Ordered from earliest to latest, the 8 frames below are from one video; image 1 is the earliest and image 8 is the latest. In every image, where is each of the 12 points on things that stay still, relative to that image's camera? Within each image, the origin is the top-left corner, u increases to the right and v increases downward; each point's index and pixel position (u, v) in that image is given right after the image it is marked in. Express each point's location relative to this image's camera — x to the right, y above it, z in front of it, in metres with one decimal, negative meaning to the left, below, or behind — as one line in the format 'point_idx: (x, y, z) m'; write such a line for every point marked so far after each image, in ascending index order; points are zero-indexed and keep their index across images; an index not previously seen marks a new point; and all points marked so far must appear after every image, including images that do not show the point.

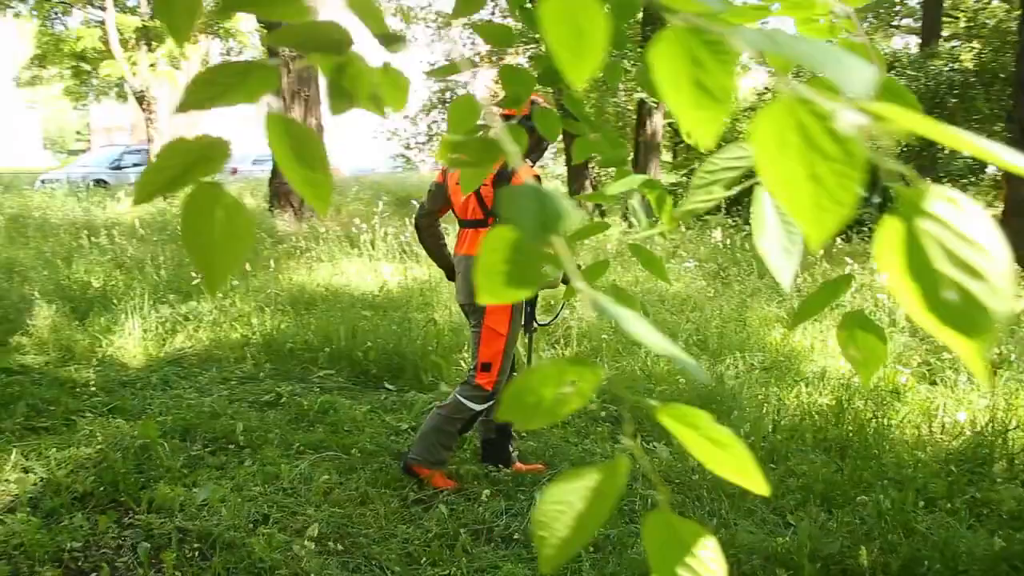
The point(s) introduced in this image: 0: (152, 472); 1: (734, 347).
0: (-1.6, -0.8, +4.0) m
1: (+1.5, -0.4, +6.2) m
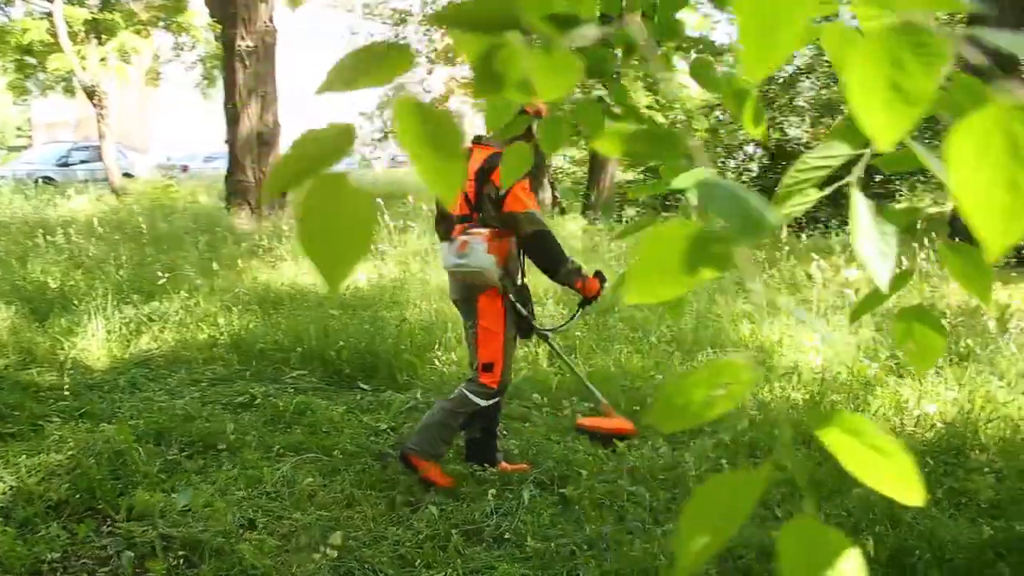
0: (-1.6, -0.8, +3.9) m
1: (+1.3, -0.4, +6.2) m
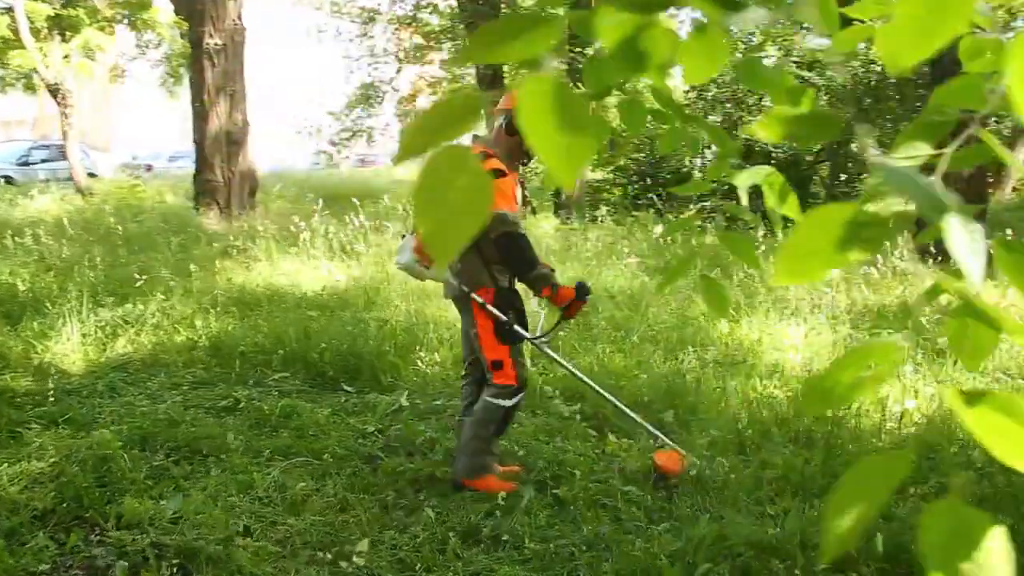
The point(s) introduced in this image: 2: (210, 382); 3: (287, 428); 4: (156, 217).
0: (-1.7, -0.8, +3.8) m
1: (+1.2, -0.4, +6.3) m
2: (-1.7, -0.5, +5.1) m
3: (-1.1, -0.7, +4.6) m
4: (-3.5, +0.7, +8.9) m
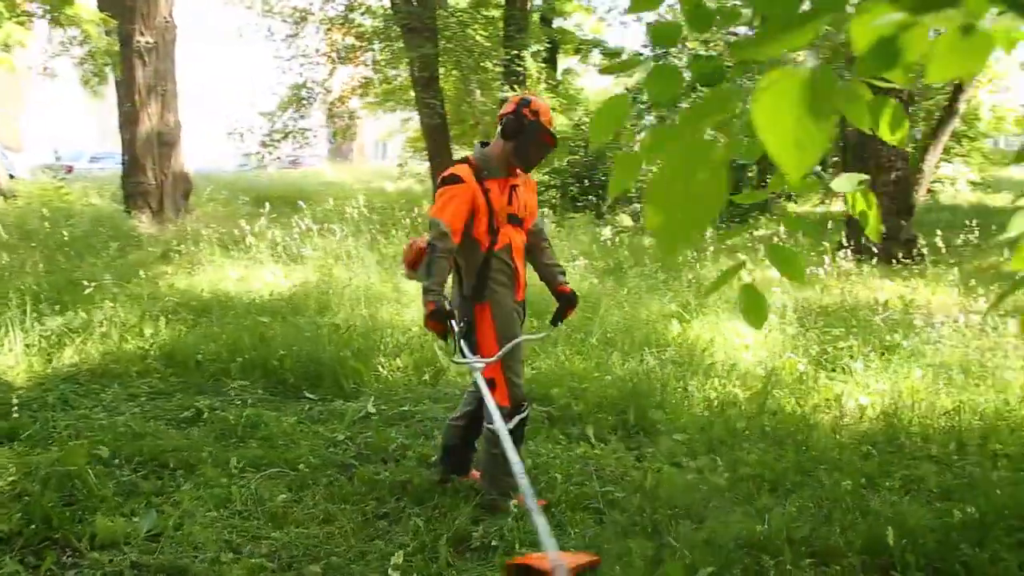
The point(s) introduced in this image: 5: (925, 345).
0: (-1.7, -0.9, +3.6) m
1: (+0.9, -0.4, +6.4) m
2: (-1.9, -0.6, +4.9) m
3: (-1.3, -0.7, +4.5) m
4: (-4.0, +0.6, +8.6) m
5: (+2.7, -0.4, +6.0) m
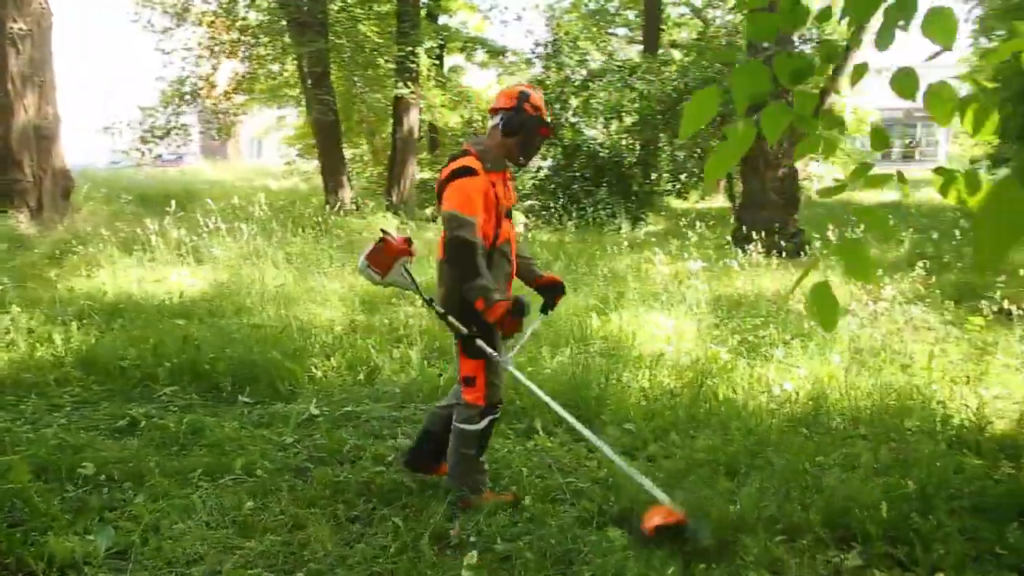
0: (-1.8, -0.9, +3.4) m
1: (+0.4, -0.4, +6.4) m
2: (-2.1, -0.6, +4.6) m
3: (-1.5, -0.7, +4.3) m
4: (-4.8, +0.6, +7.9) m
5: (+2.3, -0.3, +6.4) m
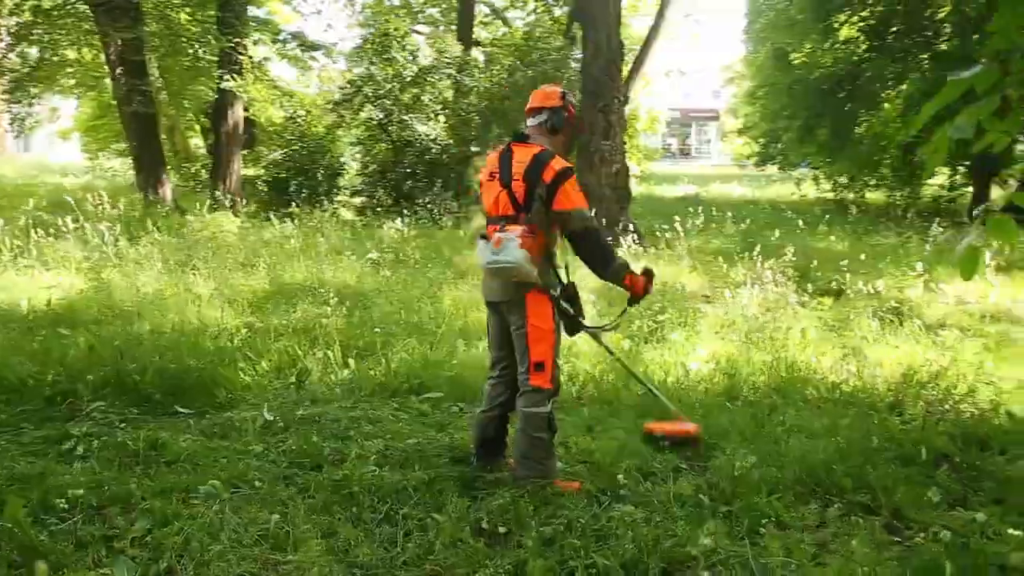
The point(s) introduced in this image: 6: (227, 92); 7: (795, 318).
0: (-1.6, -0.9, +3.0) m
1: (-0.2, -0.3, +6.5) m
2: (-2.2, -0.6, +4.1) m
3: (-1.5, -0.8, +3.9) m
4: (-5.7, +0.4, +6.6) m
5: (+1.6, -0.2, +6.9) m
6: (-3.8, +2.6, +11.9) m
7: (+2.2, -0.2, +7.1) m
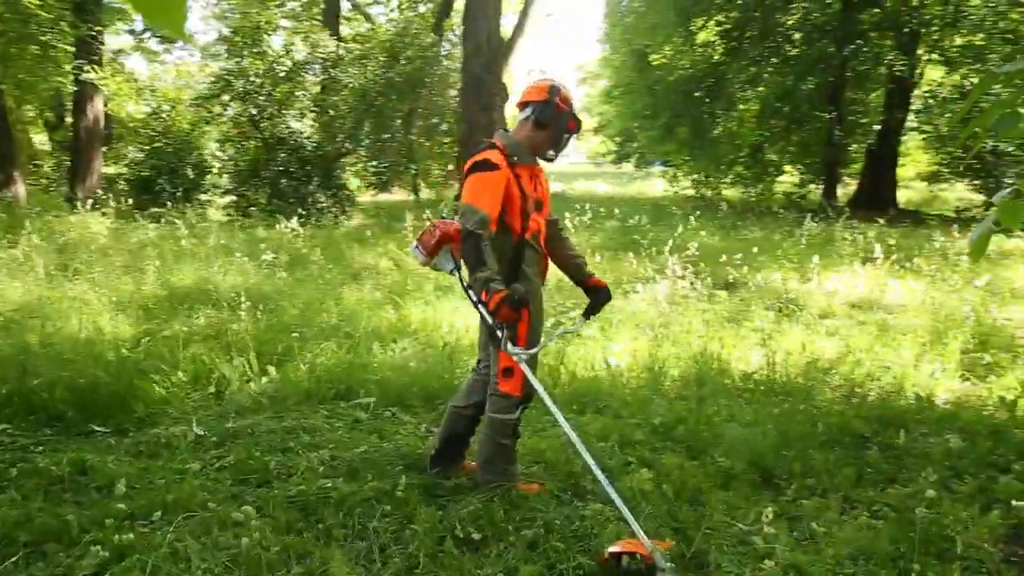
0: (-1.5, -0.9, +2.6) m
1: (-0.8, -0.3, +6.3) m
2: (-2.4, -0.7, +3.6) m
3: (-1.6, -0.8, +3.6) m
4: (-6.3, +0.3, +5.5) m
5: (+0.9, -0.2, +7.0) m
6: (-5.3, +2.5, +11.1) m
7: (+1.5, -0.2, +7.3) m
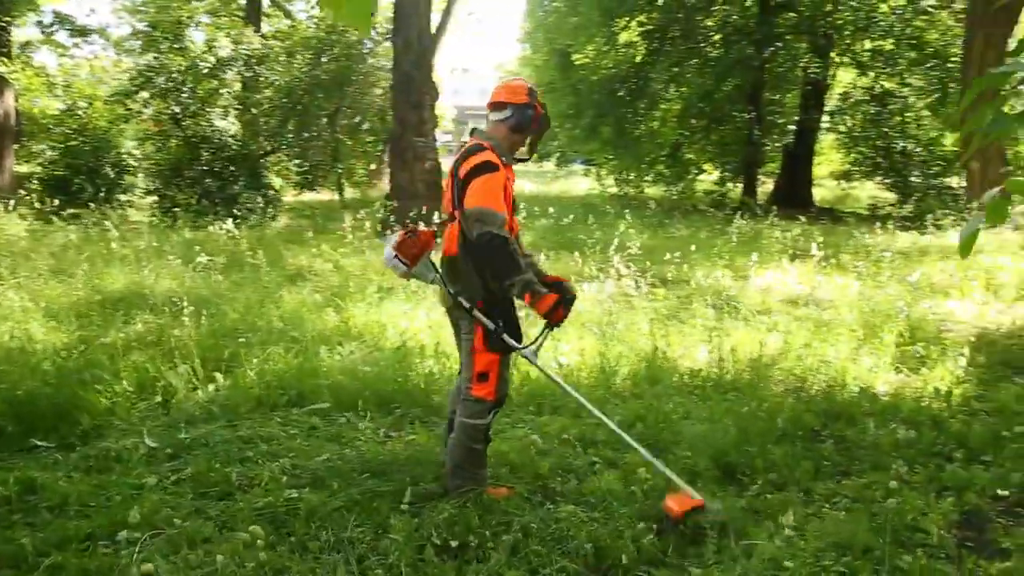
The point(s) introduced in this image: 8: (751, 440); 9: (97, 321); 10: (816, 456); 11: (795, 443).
0: (-1.5, -0.9, +2.4) m
1: (-1.2, -0.3, +6.2) m
2: (-2.5, -0.7, +3.3) m
3: (-1.7, -0.8, +3.4) m
4: (-6.5, +0.2, +4.8) m
5: (+0.5, -0.2, +7.0) m
6: (-6.1, +2.4, +10.5) m
7: (+1.0, -0.2, +7.3) m
8: (+1.3, -0.8, +4.7) m
9: (-2.6, -0.2, +5.7) m
10: (+1.6, -0.9, +4.6) m
11: (+1.5, -0.8, +4.8) m
